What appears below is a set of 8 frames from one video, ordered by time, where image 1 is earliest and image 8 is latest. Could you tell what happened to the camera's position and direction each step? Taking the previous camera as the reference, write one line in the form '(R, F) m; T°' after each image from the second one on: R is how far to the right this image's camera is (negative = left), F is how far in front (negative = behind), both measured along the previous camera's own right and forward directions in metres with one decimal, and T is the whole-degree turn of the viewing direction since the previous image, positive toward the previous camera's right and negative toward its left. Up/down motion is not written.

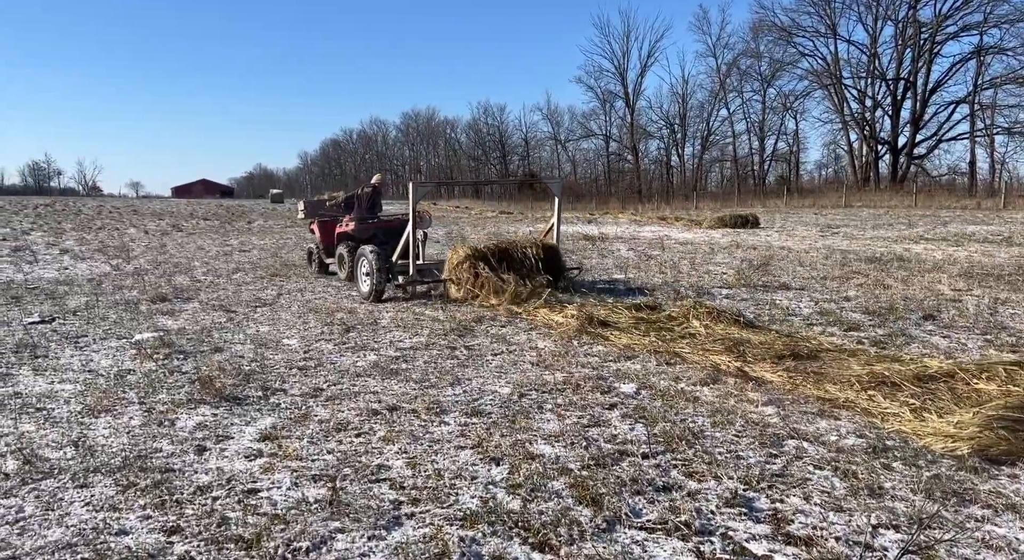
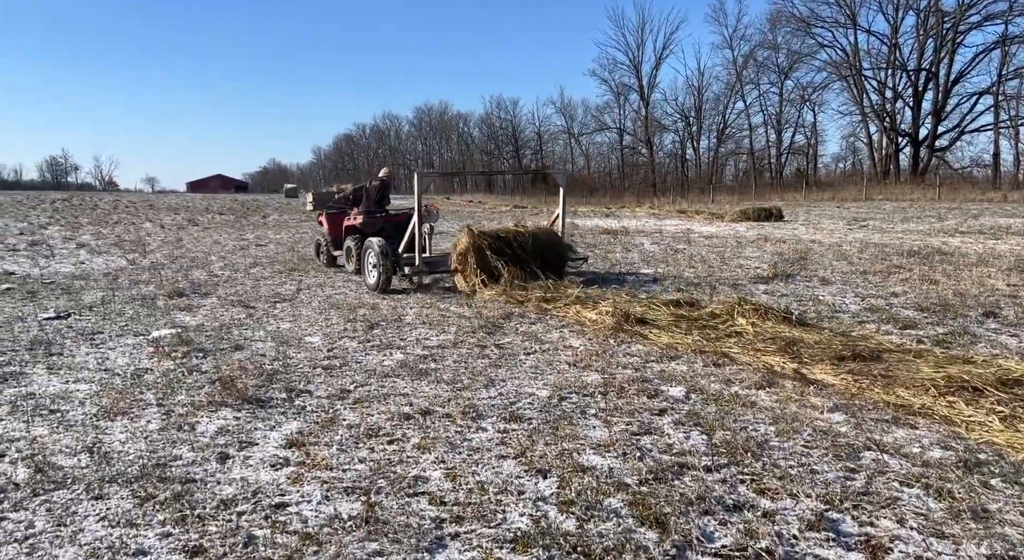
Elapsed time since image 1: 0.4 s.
(-0.1, +0.3) m; -1°
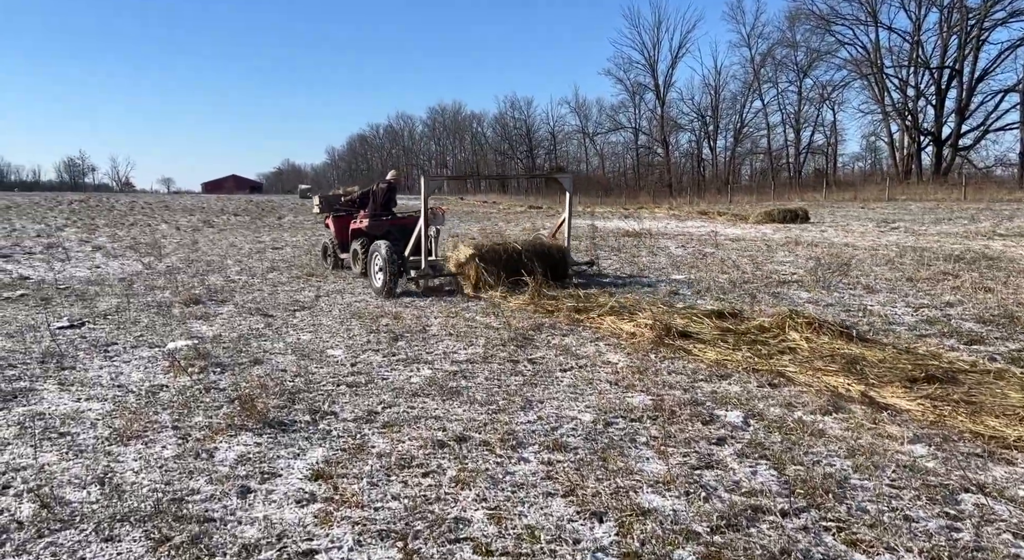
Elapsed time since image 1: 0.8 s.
(-0.1, +0.3) m; -1°
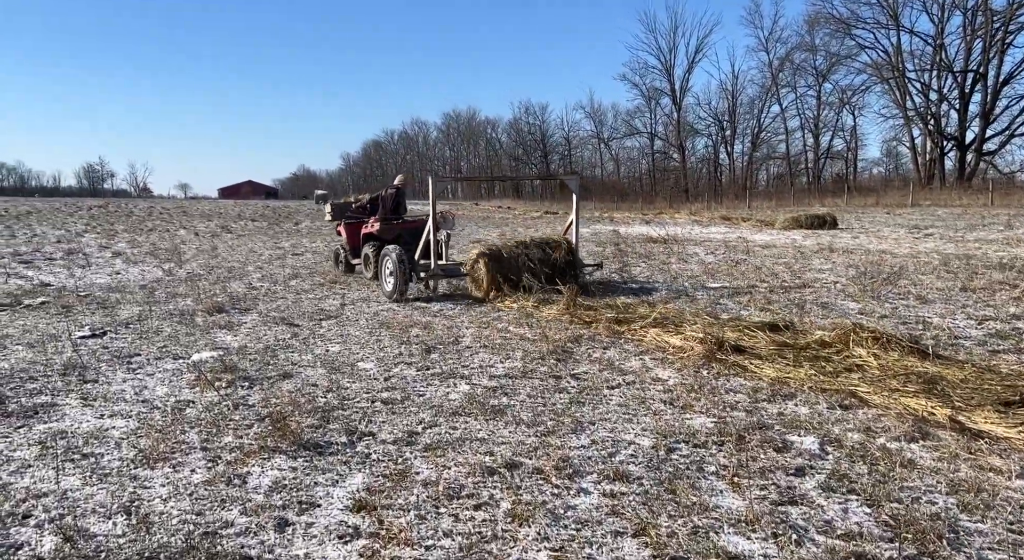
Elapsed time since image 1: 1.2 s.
(-0.2, +0.3) m; -1°
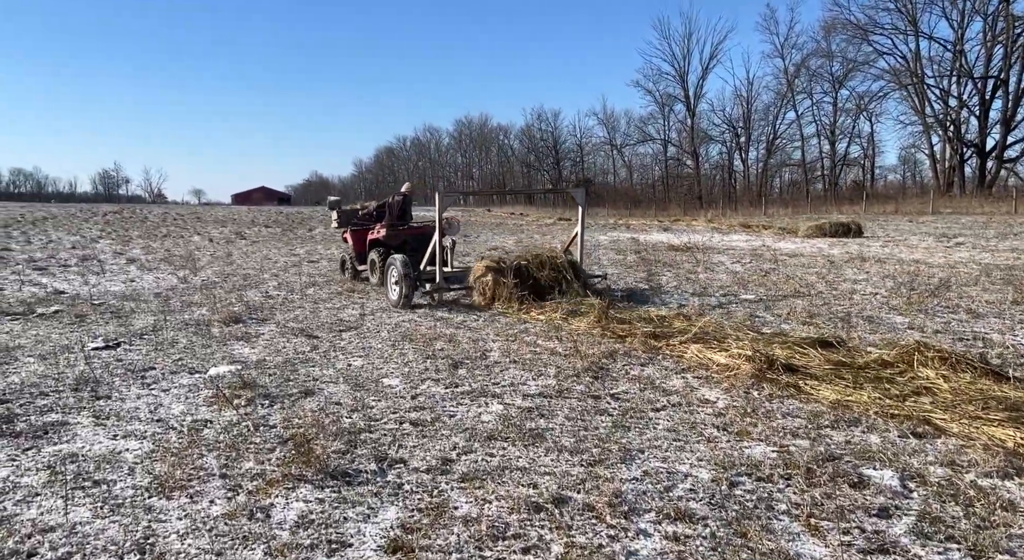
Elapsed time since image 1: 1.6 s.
(-0.1, +0.3) m; -1°
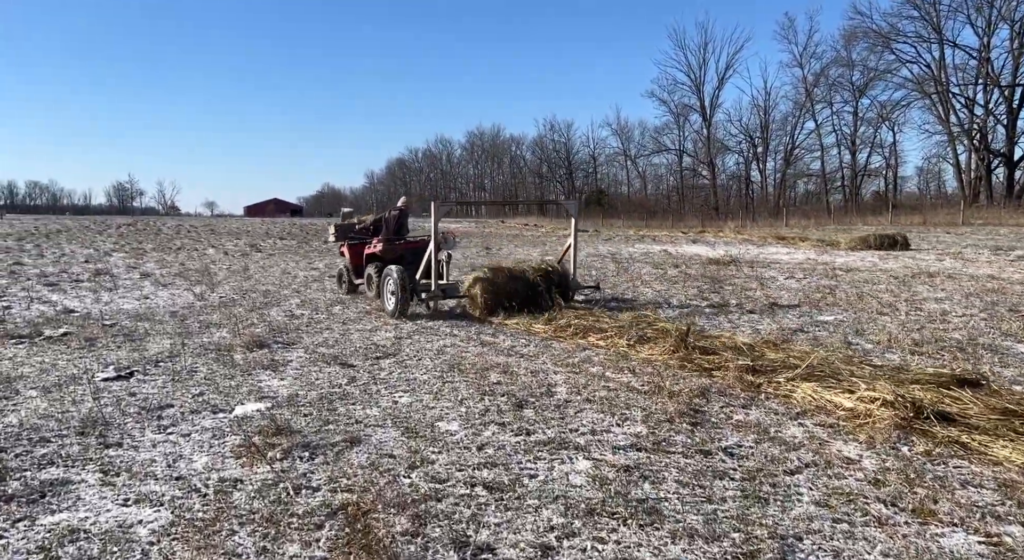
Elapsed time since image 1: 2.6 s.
(-0.4, +0.8) m; -1°
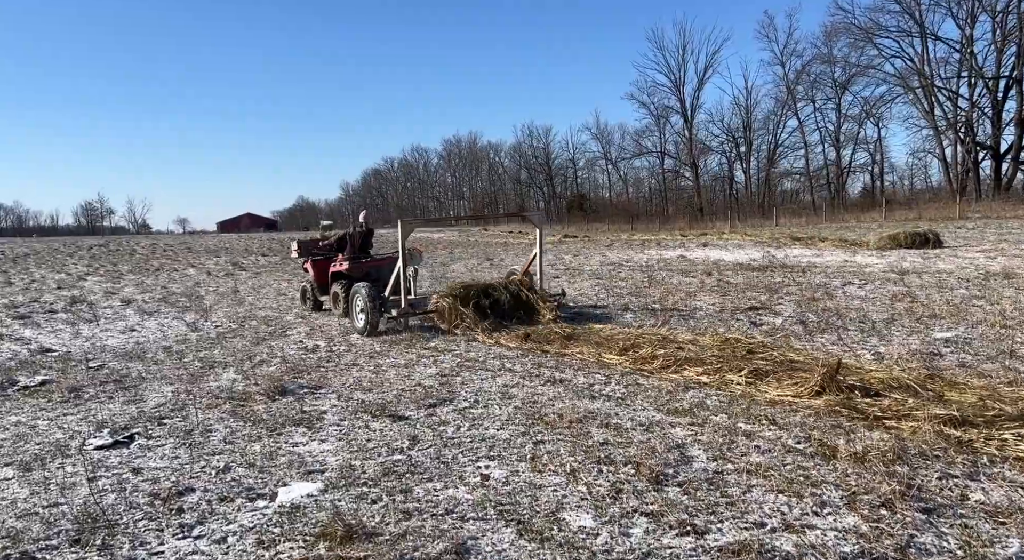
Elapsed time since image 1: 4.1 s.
(-0.7, +1.1) m; +1°
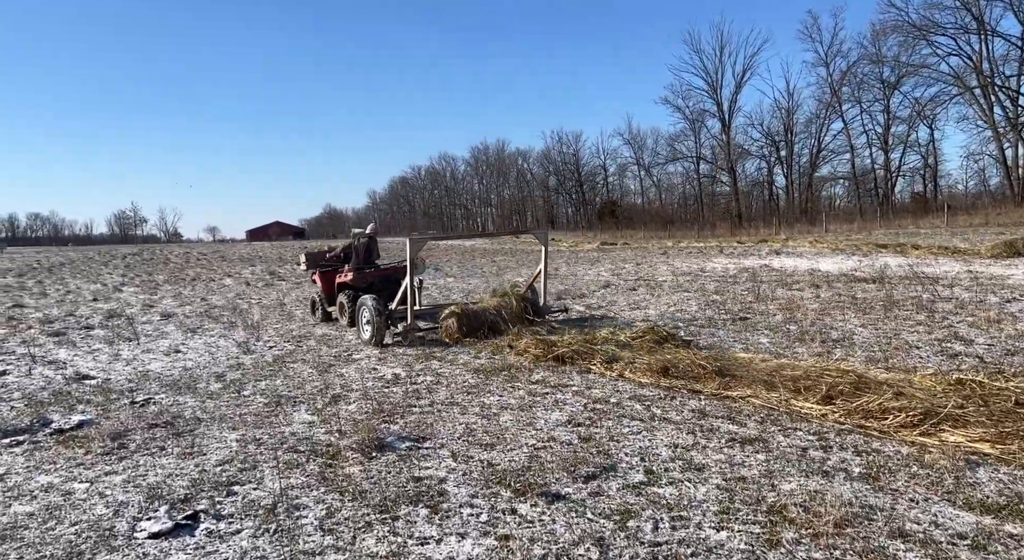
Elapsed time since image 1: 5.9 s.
(-0.9, +1.4) m; -2°
